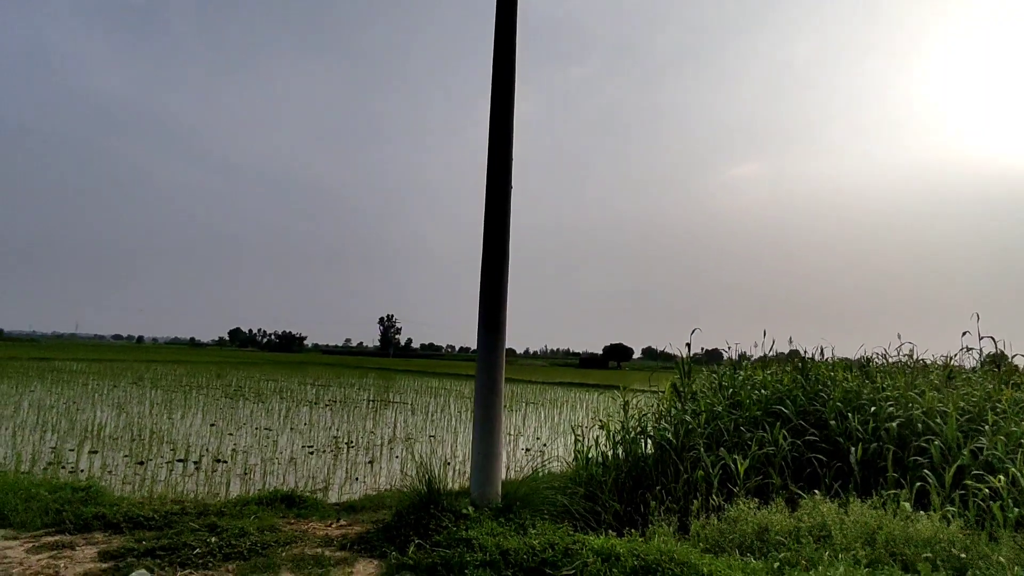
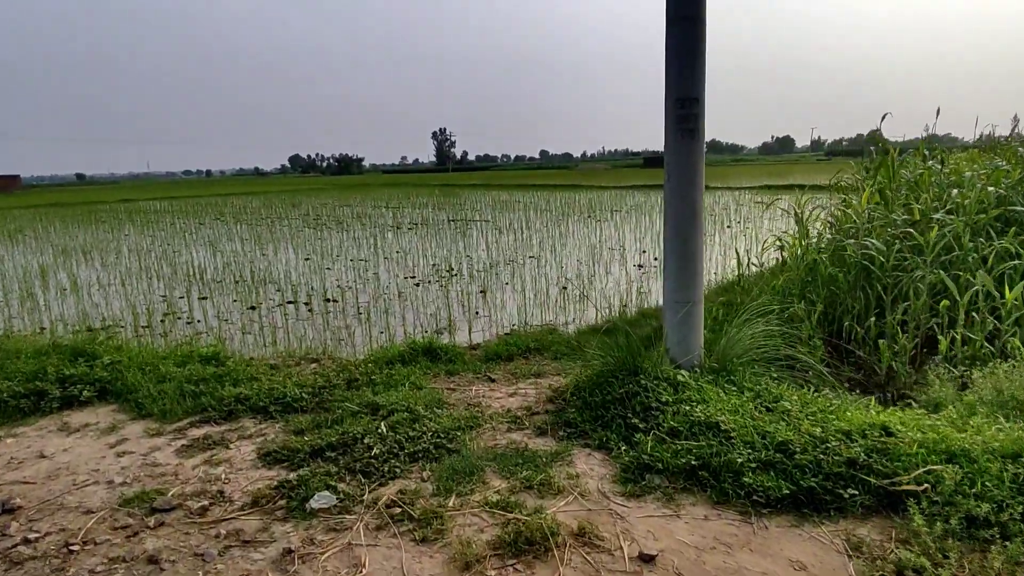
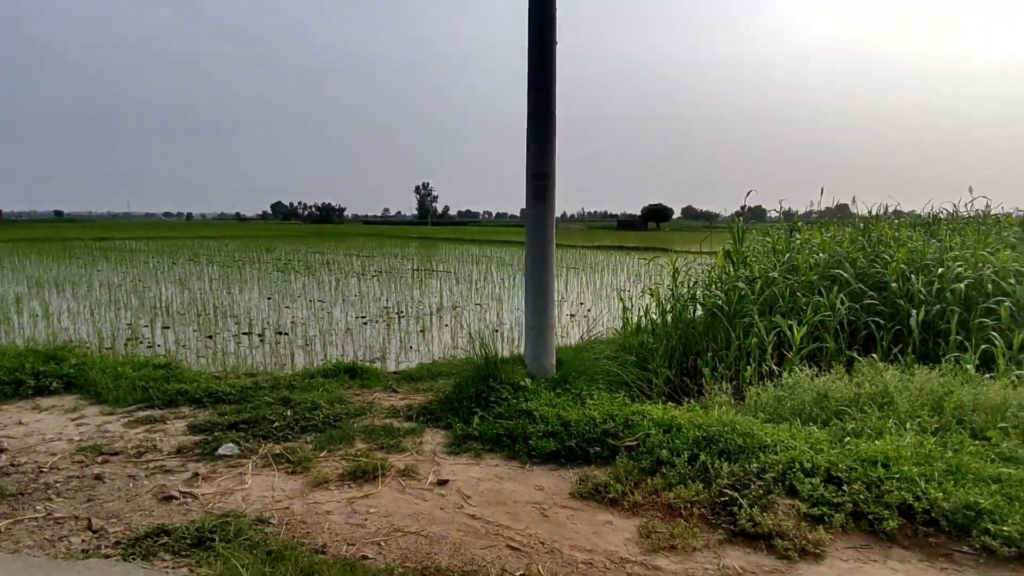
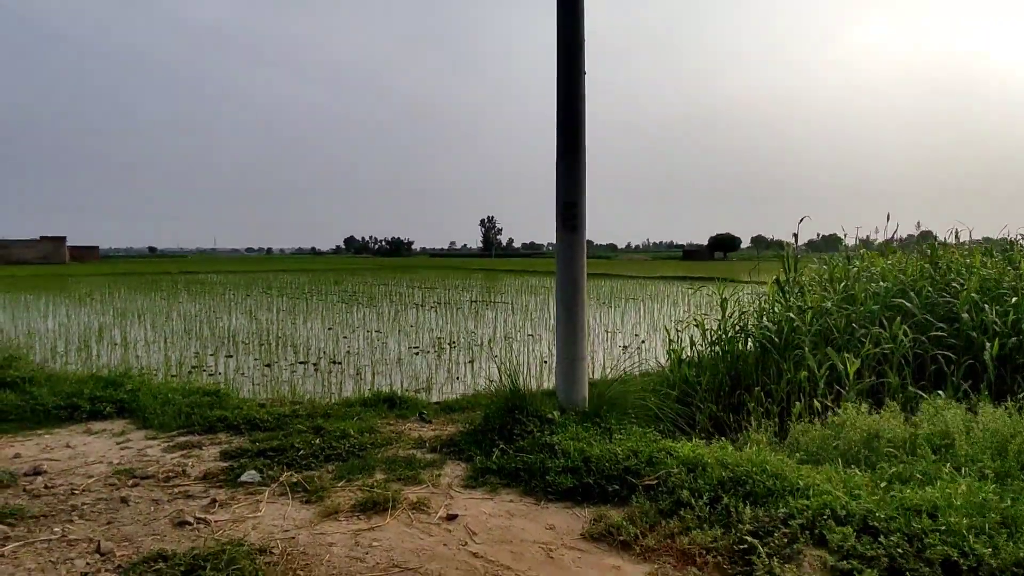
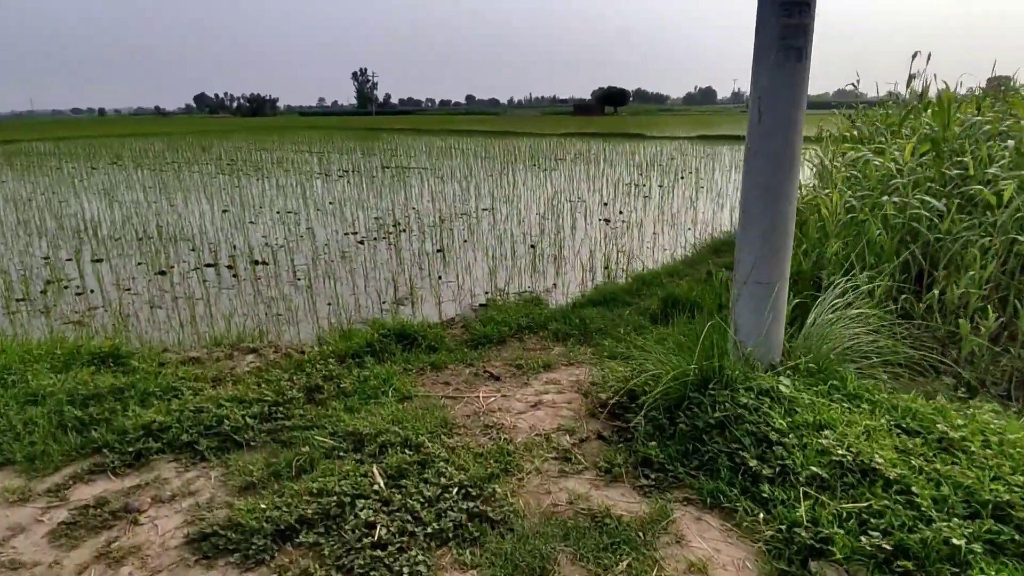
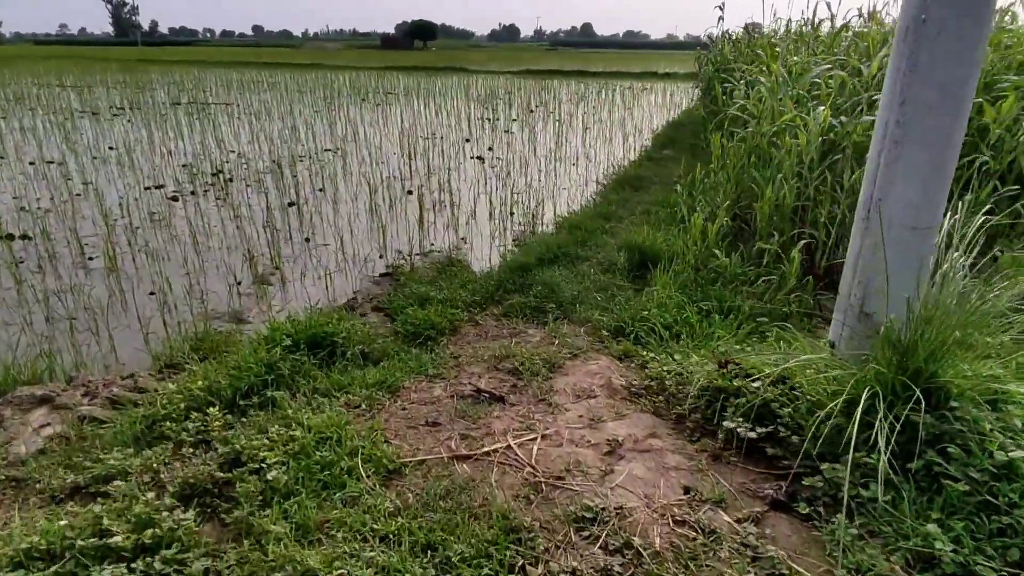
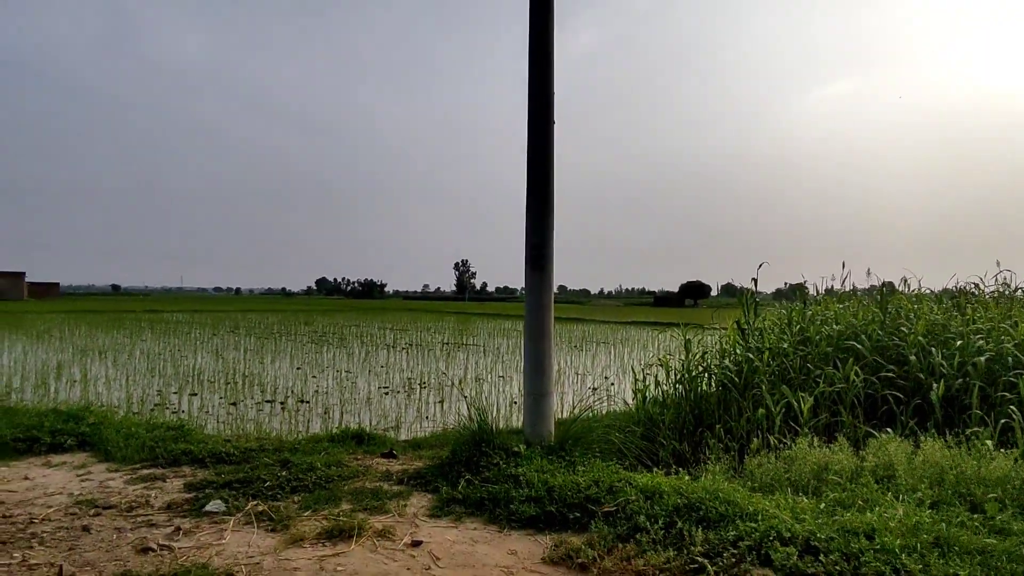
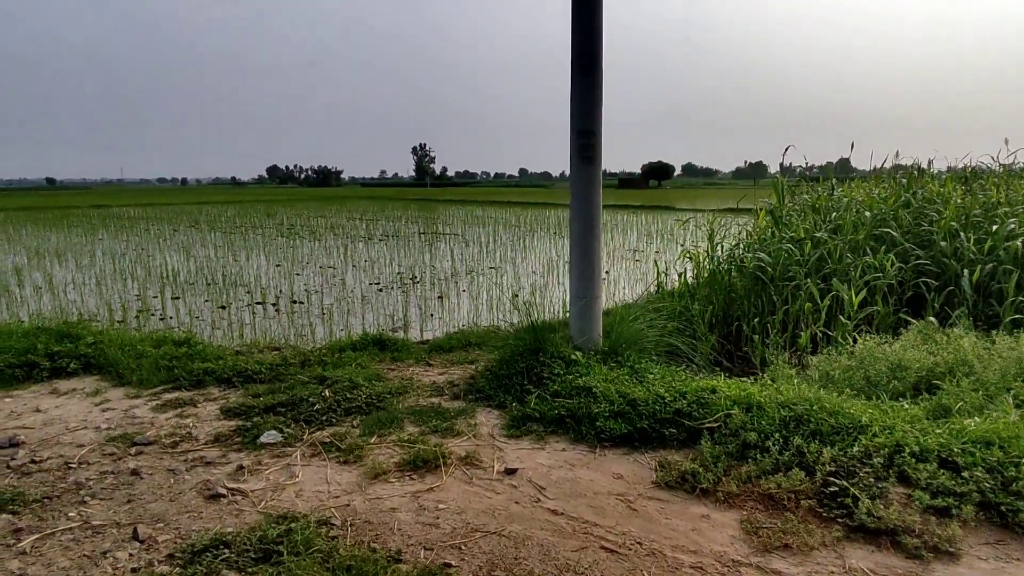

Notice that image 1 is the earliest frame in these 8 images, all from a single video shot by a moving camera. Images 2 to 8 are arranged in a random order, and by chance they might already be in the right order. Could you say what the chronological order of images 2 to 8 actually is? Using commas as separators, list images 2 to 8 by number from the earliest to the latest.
7, 4, 3, 8, 2, 5, 6
